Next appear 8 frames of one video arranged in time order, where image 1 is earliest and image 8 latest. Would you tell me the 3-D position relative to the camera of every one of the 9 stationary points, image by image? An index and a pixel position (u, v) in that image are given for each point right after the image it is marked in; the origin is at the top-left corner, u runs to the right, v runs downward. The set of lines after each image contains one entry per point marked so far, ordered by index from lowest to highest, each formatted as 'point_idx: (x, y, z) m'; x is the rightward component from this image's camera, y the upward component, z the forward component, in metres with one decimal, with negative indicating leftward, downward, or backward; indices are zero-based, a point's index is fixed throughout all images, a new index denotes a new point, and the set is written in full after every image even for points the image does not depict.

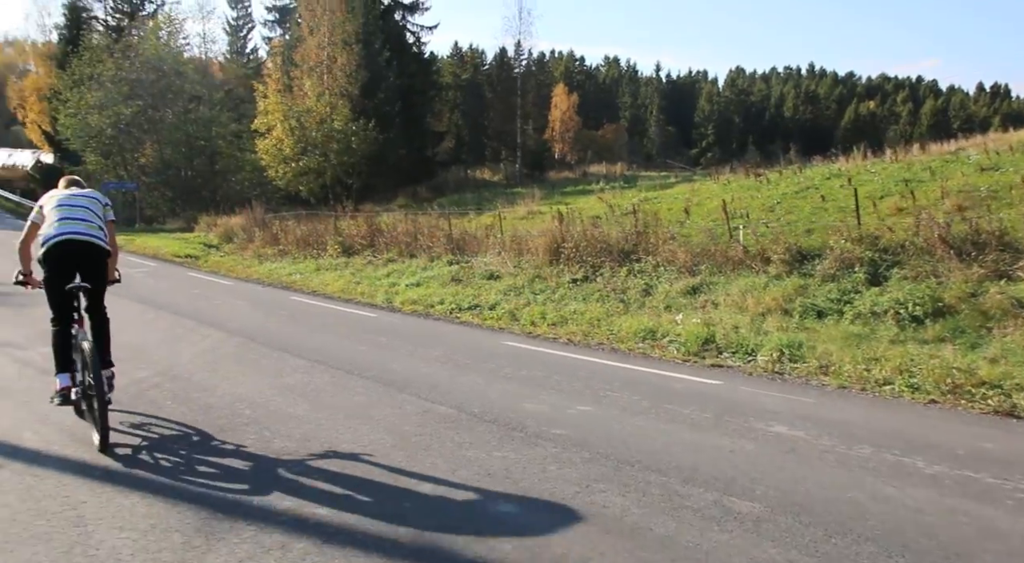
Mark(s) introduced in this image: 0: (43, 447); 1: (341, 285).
0: (-3.6, -1.3, +5.4) m
1: (-4.3, -0.1, +18.6) m
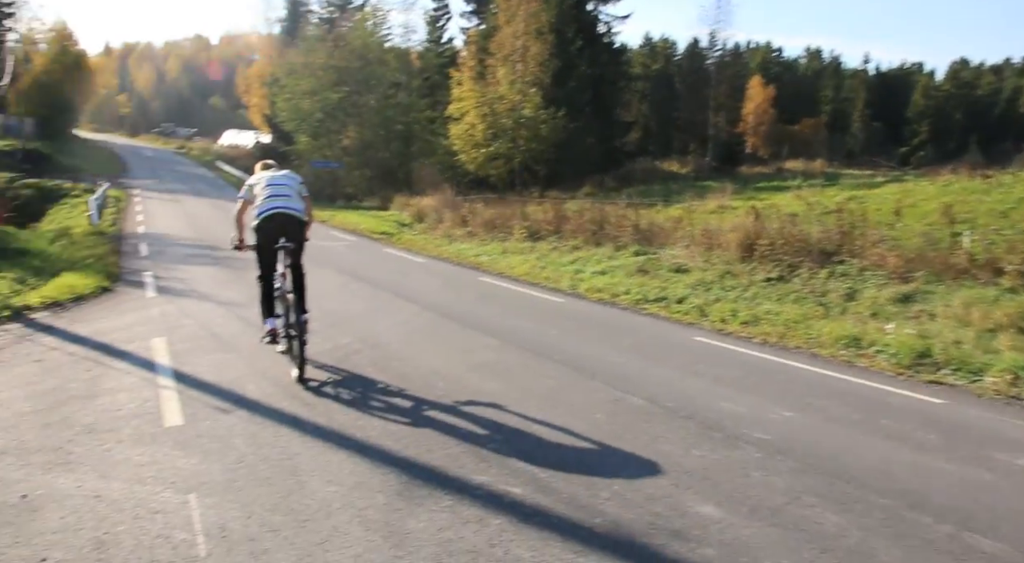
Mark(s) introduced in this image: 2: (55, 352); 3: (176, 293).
0: (-2.1, -1.0, +5.9) m
1: (+0.4, +0.3, +18.9) m
2: (-4.7, -0.8, +7.2) m
3: (-5.7, -0.2, +11.9) m
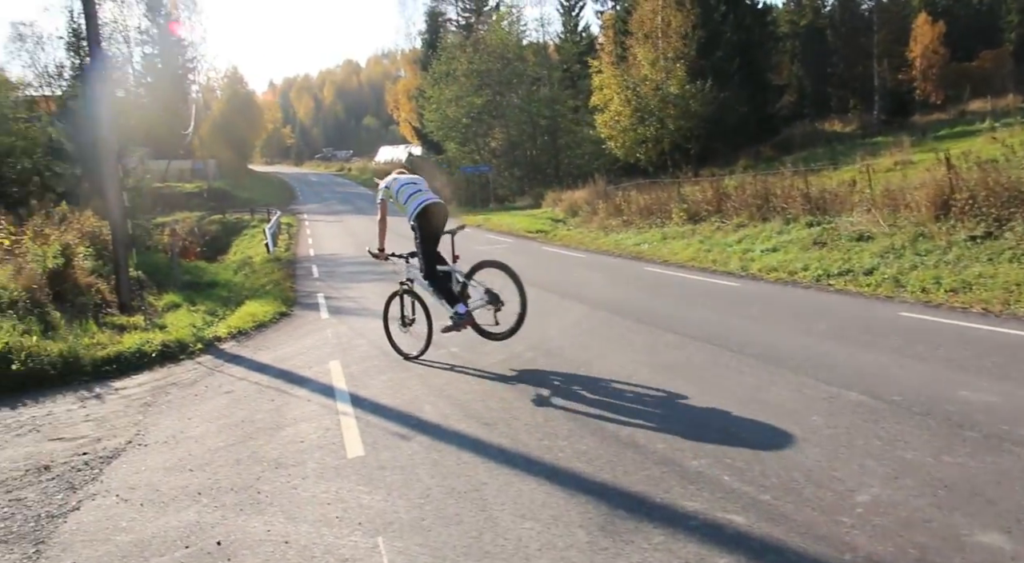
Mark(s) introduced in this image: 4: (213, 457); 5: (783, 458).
0: (-0.6, -1.1, +5.6) m
1: (+4.5, +0.7, +17.8) m
2: (-2.8, -1.1, +7.4) m
3: (-2.8, -0.5, +12.2) m
4: (-2.2, -1.3, +5.1) m
5: (+1.8, -1.2, +4.6) m
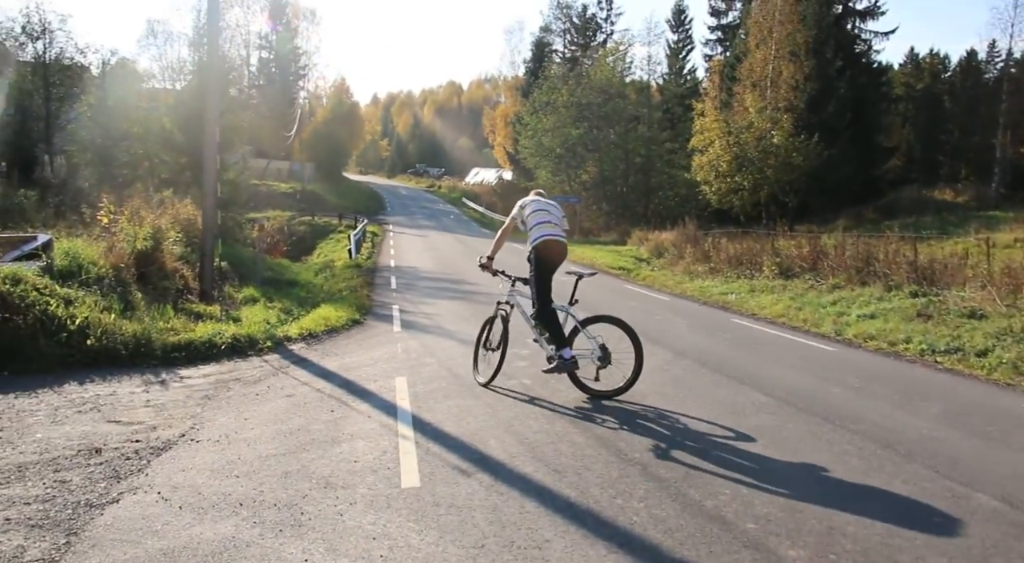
0: (0.0, -1.3, +5.1) m
1: (+6.4, -0.7, +16.8) m
2: (-2.1, -1.1, +7.2) m
3: (-1.6, -0.8, +12.0) m
4: (-1.7, -1.2, +4.8) m
5: (+2.1, -1.6, +3.9) m
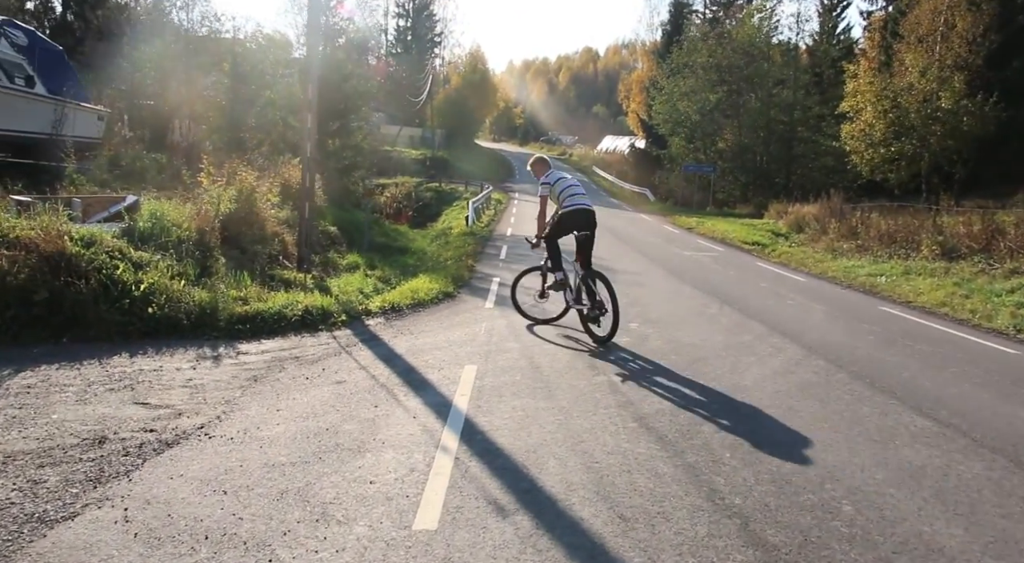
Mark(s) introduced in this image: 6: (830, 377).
0: (+0.3, -1.2, +4.0) m
1: (+8.7, -0.3, +14.3) m
2: (-1.4, -0.8, +6.4) m
3: (0.0, -0.4, +11.0) m
4: (-1.4, -1.1, +3.9) m
5: (+2.2, -1.6, +2.4) m
6: (+3.2, -0.9, +7.0) m
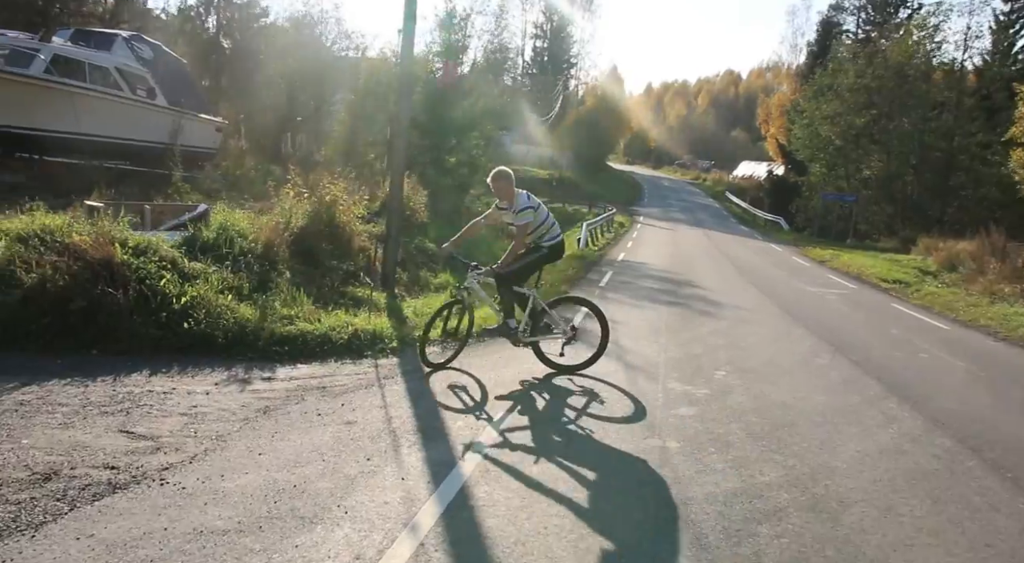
0: (+0.1, -1.4, +3.0) m
1: (+10.2, -1.3, +11.7) m
2: (-1.1, -1.1, +5.7) m
3: (+1.1, -0.8, +9.9) m
4: (-1.6, -1.2, +3.3) m
5: (+1.7, -1.9, +1.1) m
6: (+3.5, -1.4, +5.5) m
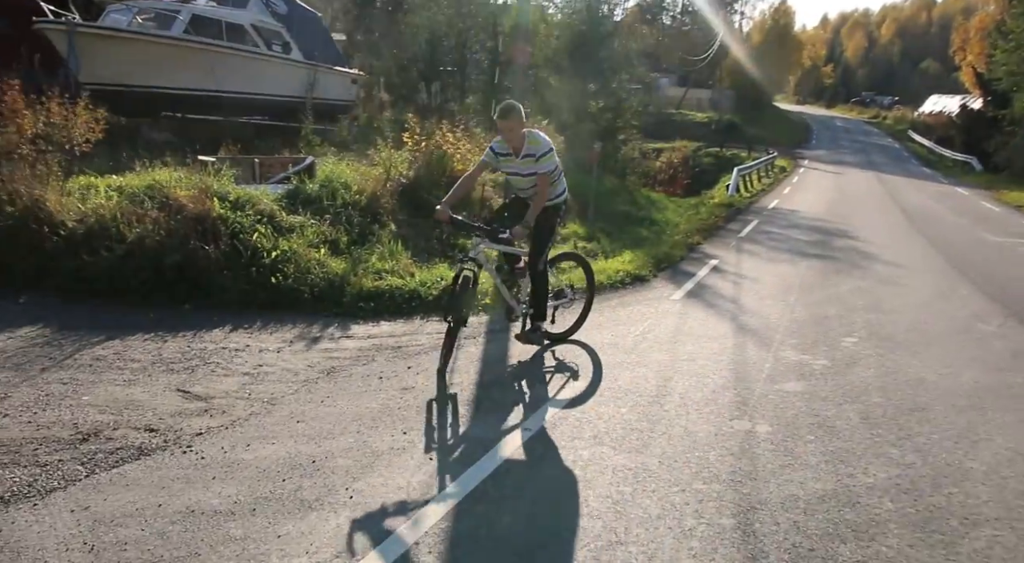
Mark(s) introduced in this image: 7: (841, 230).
0: (0.0, -1.3, +2.5) m
1: (+11.7, -0.7, +8.8) m
2: (-0.6, -0.8, +5.3) m
3: (+2.5, -0.2, +9.0) m
4: (-1.5, -1.1, +3.1) m
5: (+1.2, -1.9, +0.3) m
6: (+3.9, -1.1, +4.2) m
7: (+8.2, +1.3, +18.1) m
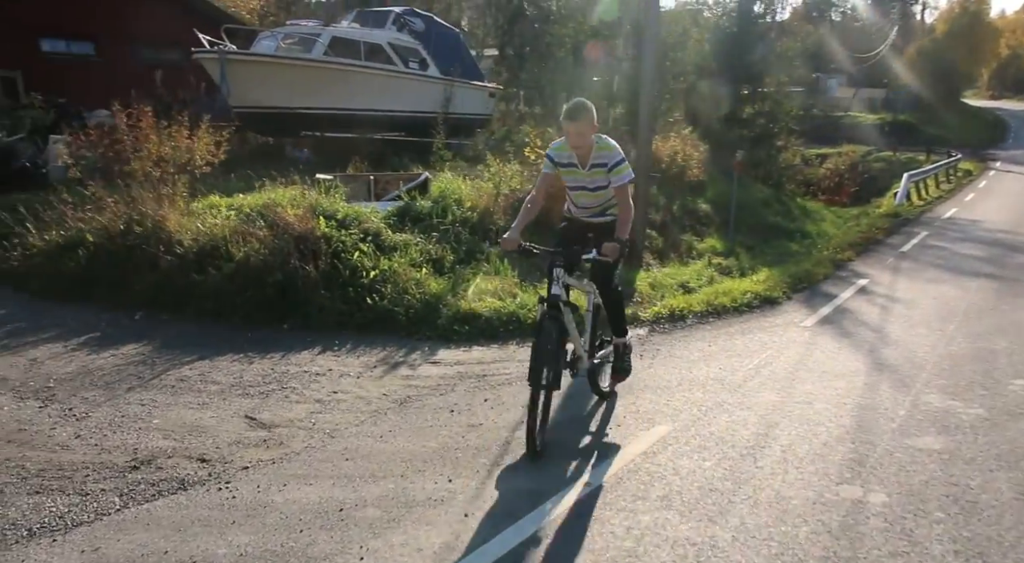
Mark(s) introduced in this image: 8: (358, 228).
0: (-0.1, -1.4, +2.0) m
1: (+12.7, -1.1, +5.8) m
2: (-0.1, -1.0, +4.9) m
3: (+3.7, -0.5, +7.9) m
4: (-1.5, -1.2, +2.9) m
5: (+0.6, -2.1, -0.4) m
6: (+4.0, -1.4, +2.9) m
7: (+11.2, +0.8, +15.6) m
8: (-1.8, +0.6, +8.3) m
